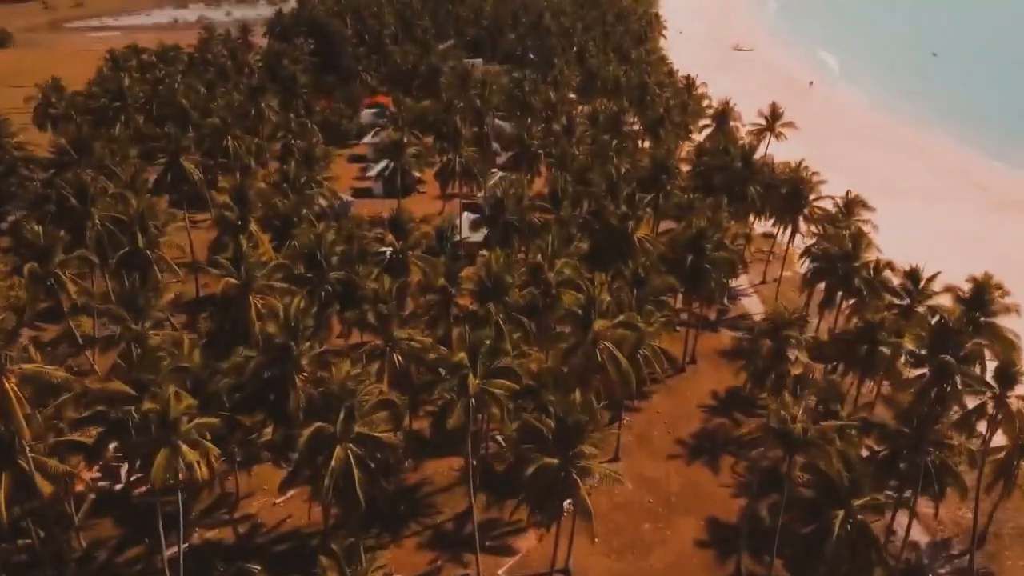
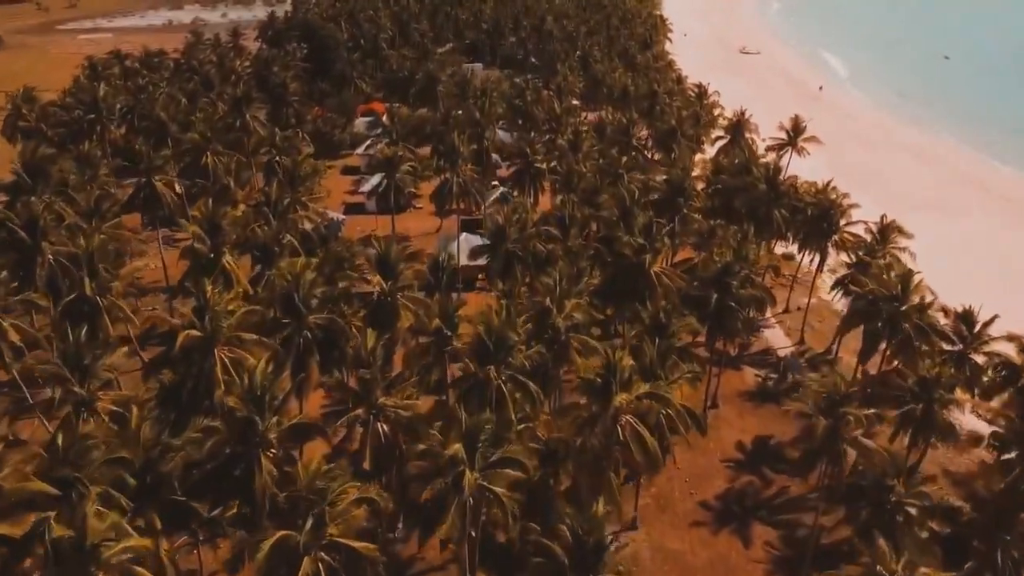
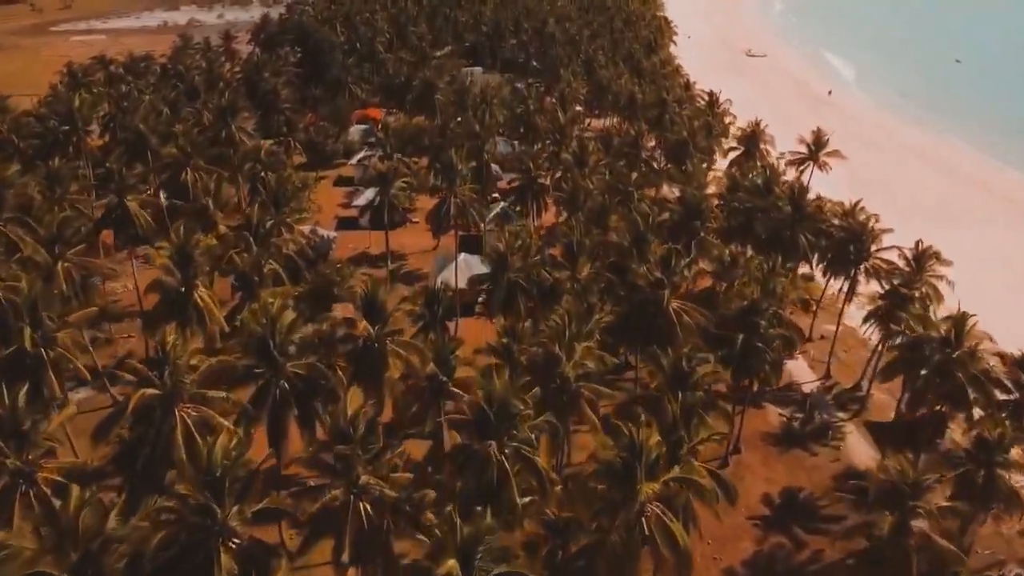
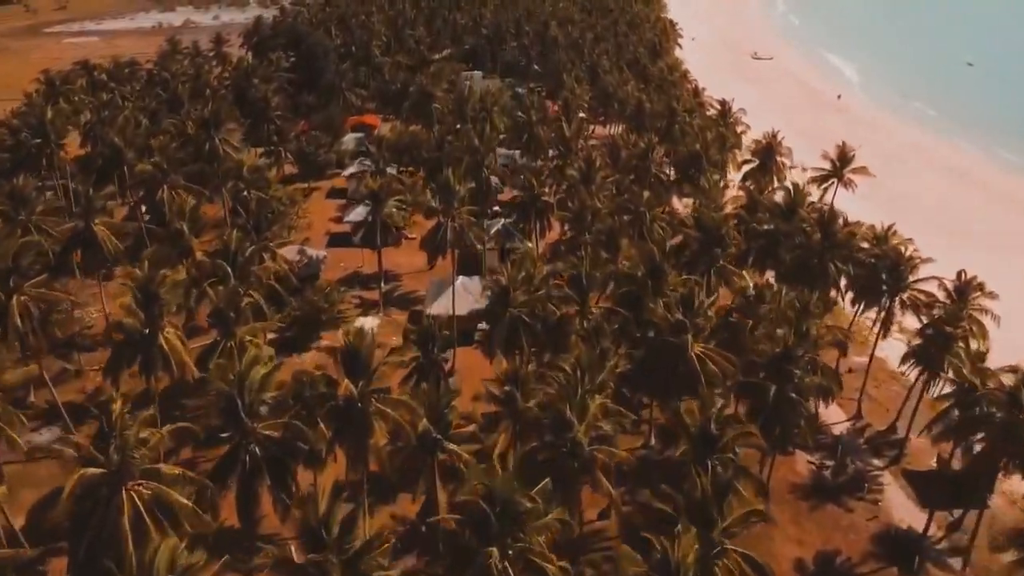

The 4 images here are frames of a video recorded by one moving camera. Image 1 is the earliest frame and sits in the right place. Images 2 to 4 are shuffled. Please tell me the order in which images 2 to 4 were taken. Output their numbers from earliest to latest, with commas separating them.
2, 3, 4
